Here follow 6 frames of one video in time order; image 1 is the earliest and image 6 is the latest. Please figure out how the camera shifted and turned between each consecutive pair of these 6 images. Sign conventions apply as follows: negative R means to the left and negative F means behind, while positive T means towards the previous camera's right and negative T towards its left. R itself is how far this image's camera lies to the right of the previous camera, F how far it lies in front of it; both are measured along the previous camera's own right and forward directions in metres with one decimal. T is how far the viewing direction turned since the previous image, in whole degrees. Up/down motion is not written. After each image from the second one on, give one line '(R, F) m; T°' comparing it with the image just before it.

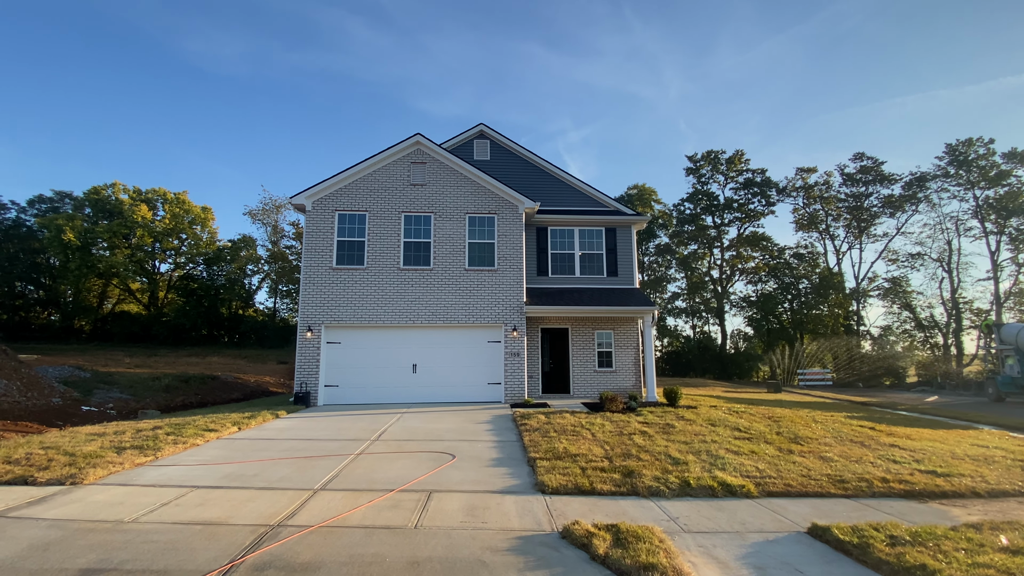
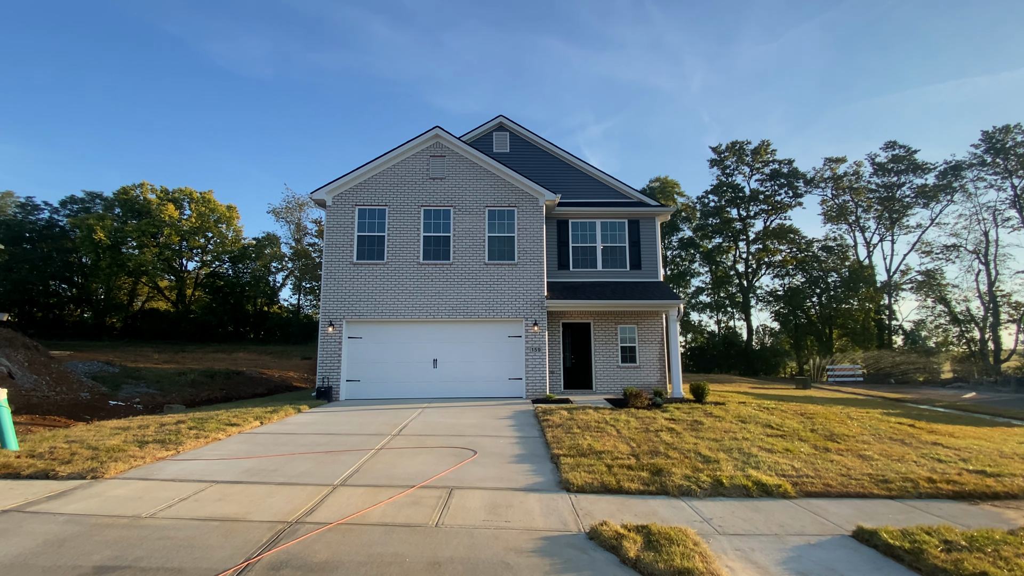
(0.0, +0.2) m; -2°
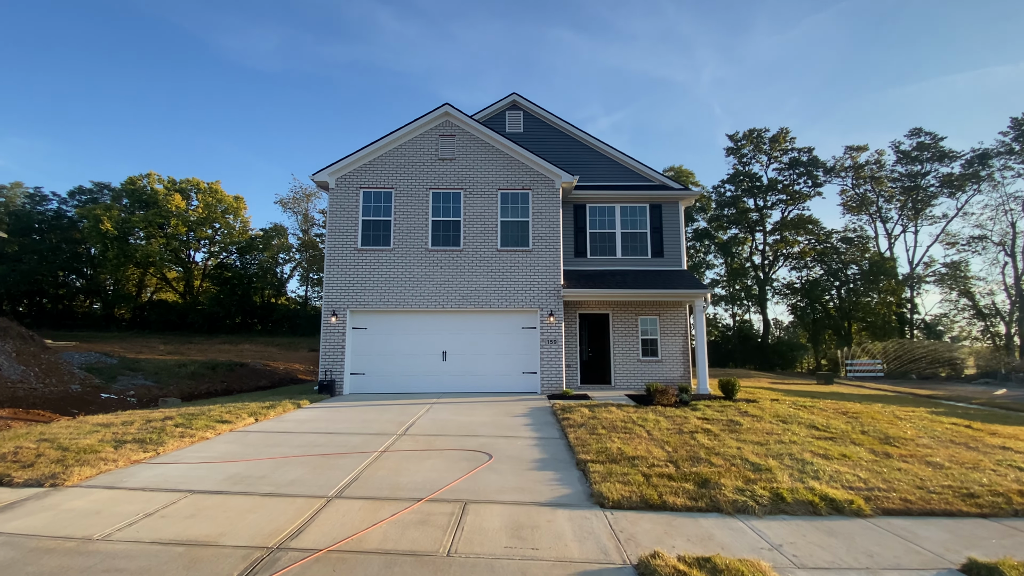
(-0.2, +0.9) m; -1°
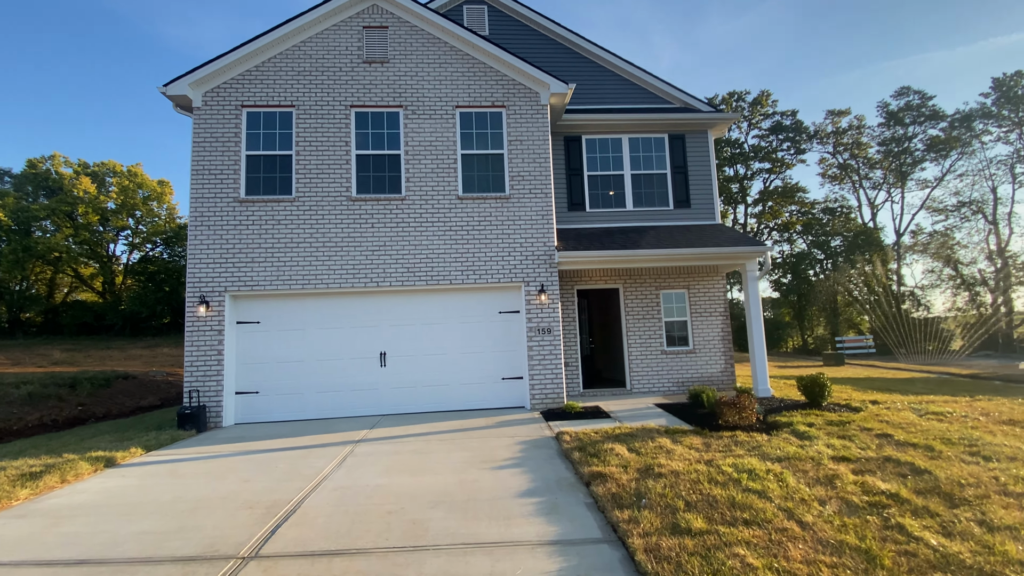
(-0.1, +4.5) m; +4°
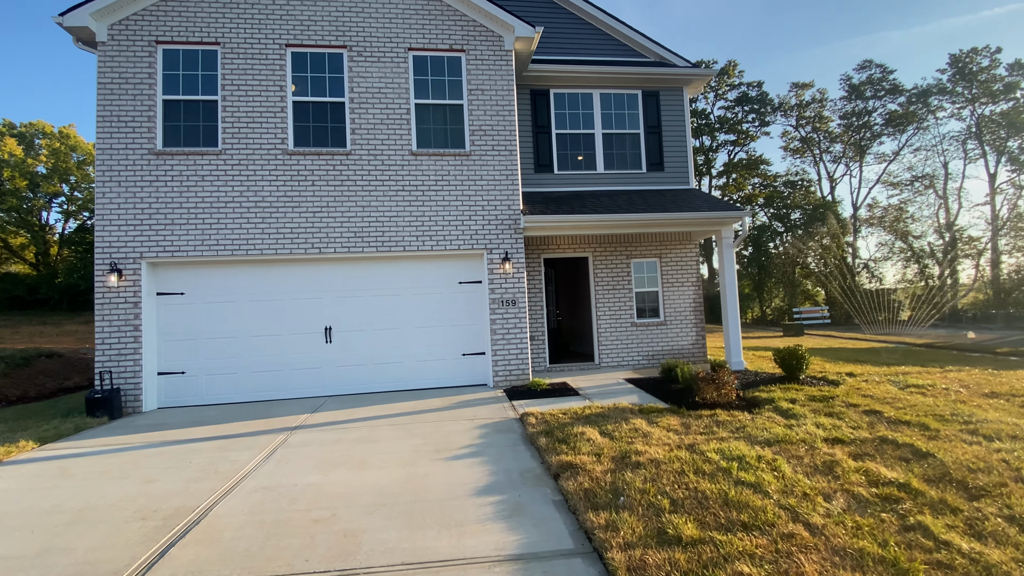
(+0.1, +0.8) m; +4°
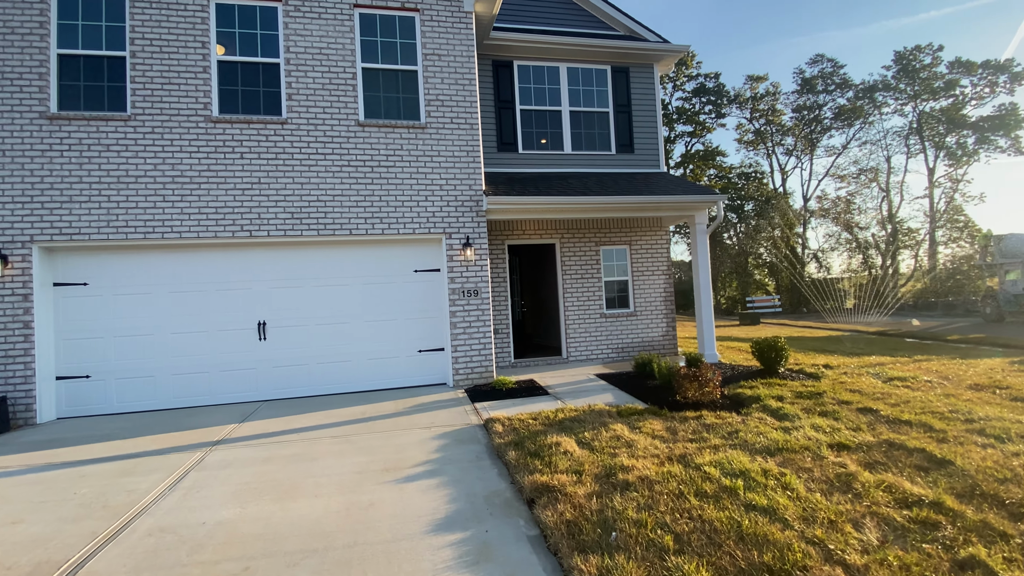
(0.0, +0.8) m; +5°
